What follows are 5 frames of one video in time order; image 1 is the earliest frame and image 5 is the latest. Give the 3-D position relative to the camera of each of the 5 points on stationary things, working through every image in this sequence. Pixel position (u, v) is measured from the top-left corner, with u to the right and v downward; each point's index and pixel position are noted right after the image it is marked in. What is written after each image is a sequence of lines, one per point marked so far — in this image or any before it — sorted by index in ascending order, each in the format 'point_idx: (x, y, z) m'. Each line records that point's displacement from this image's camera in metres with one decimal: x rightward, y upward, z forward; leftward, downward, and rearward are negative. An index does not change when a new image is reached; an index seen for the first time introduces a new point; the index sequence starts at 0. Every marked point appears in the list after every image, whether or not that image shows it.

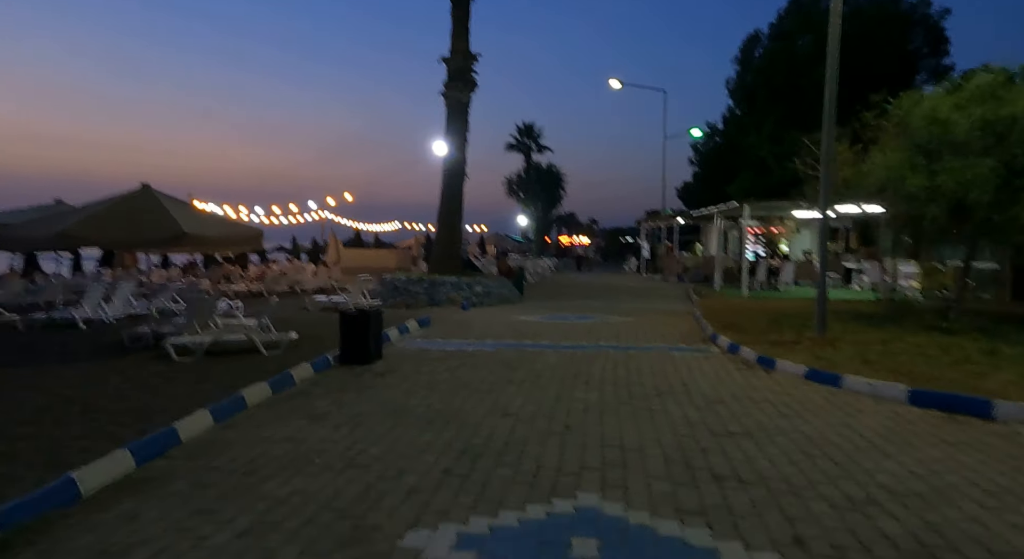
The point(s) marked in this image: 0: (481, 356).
0: (-0.5, -1.2, +11.1) m
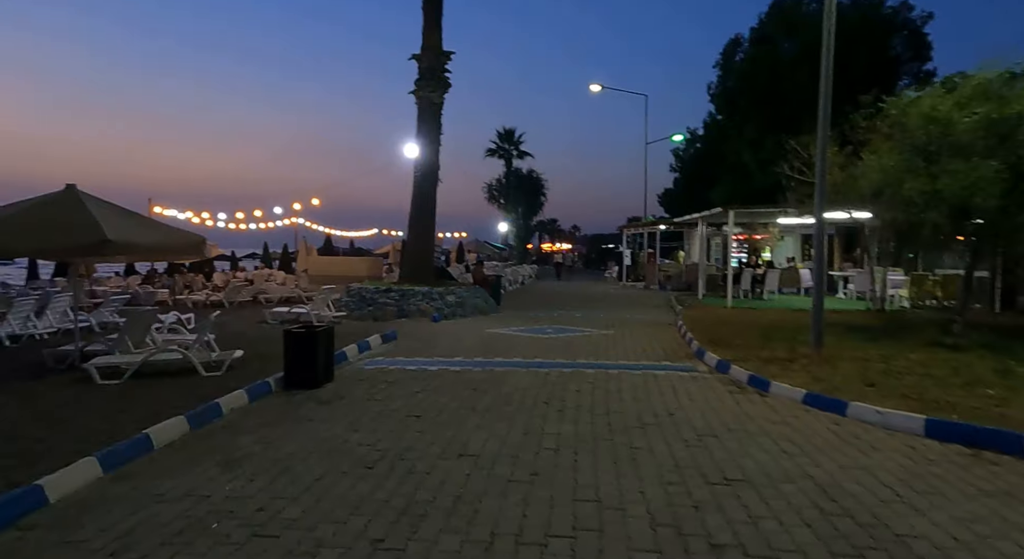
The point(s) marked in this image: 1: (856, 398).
0: (-1.0, -1.4, +10.0) m
1: (+4.1, -1.4, +8.1) m
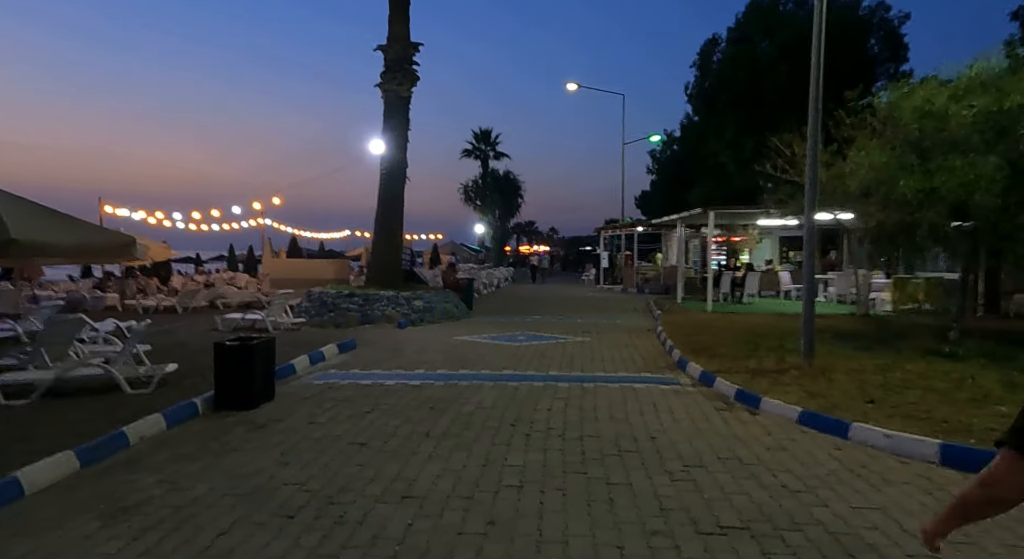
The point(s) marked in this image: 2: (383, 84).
0: (-1.5, -1.5, +9.0) m
1: (+3.6, -1.5, +7.2) m
2: (-3.6, +5.5, +19.2) m
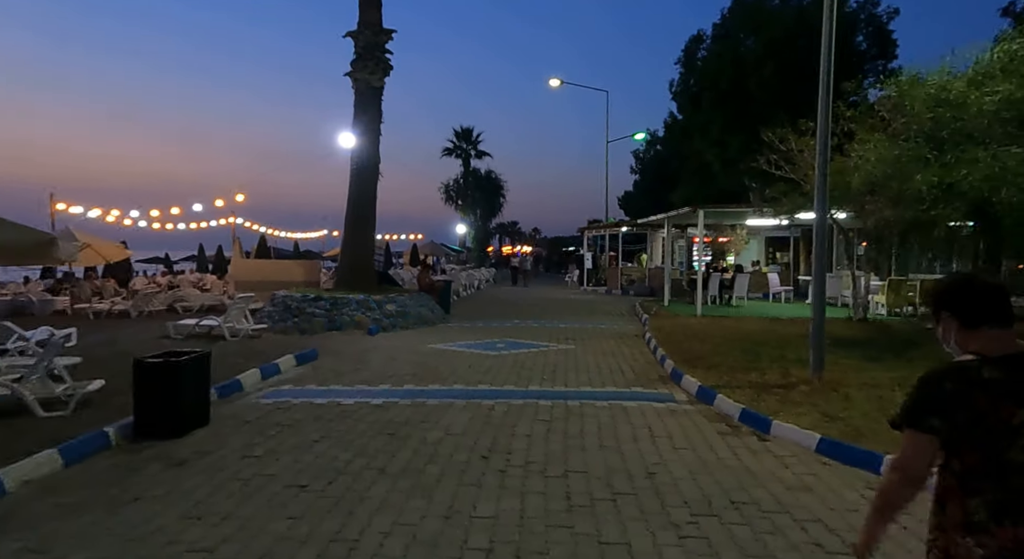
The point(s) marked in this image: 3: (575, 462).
0: (-1.8, -1.6, +7.8) m
1: (+3.4, -1.5, +6.2) m
2: (-4.2, +5.4, +18.0) m
3: (+0.6, -1.6, +6.1) m
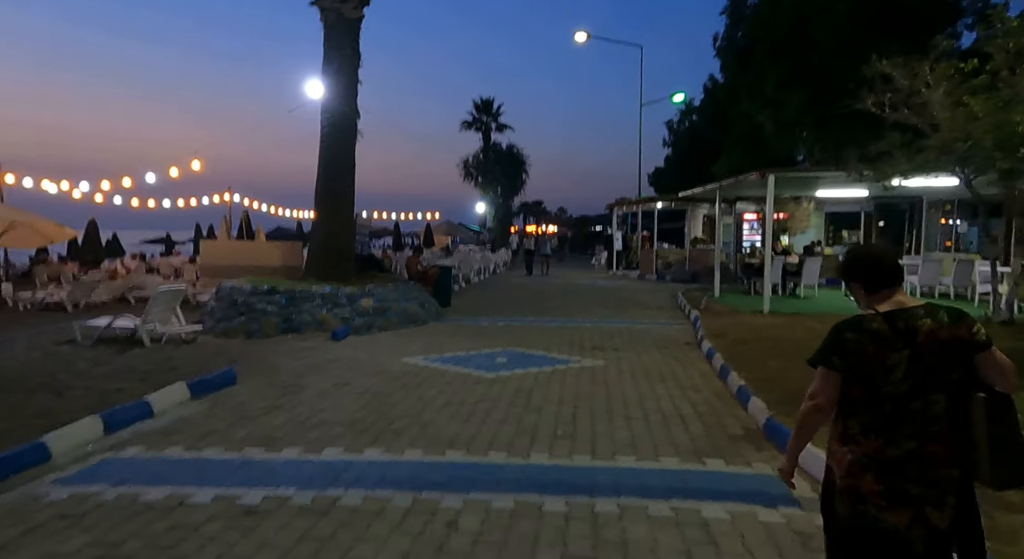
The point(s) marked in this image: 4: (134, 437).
0: (-1.9, -1.6, +4.0) m
1: (+3.2, -1.6, +2.3) m
2: (-3.9, +5.7, +14.1) m
3: (+0.3, -1.7, +2.2) m
4: (-3.4, -1.4, +6.2) m
